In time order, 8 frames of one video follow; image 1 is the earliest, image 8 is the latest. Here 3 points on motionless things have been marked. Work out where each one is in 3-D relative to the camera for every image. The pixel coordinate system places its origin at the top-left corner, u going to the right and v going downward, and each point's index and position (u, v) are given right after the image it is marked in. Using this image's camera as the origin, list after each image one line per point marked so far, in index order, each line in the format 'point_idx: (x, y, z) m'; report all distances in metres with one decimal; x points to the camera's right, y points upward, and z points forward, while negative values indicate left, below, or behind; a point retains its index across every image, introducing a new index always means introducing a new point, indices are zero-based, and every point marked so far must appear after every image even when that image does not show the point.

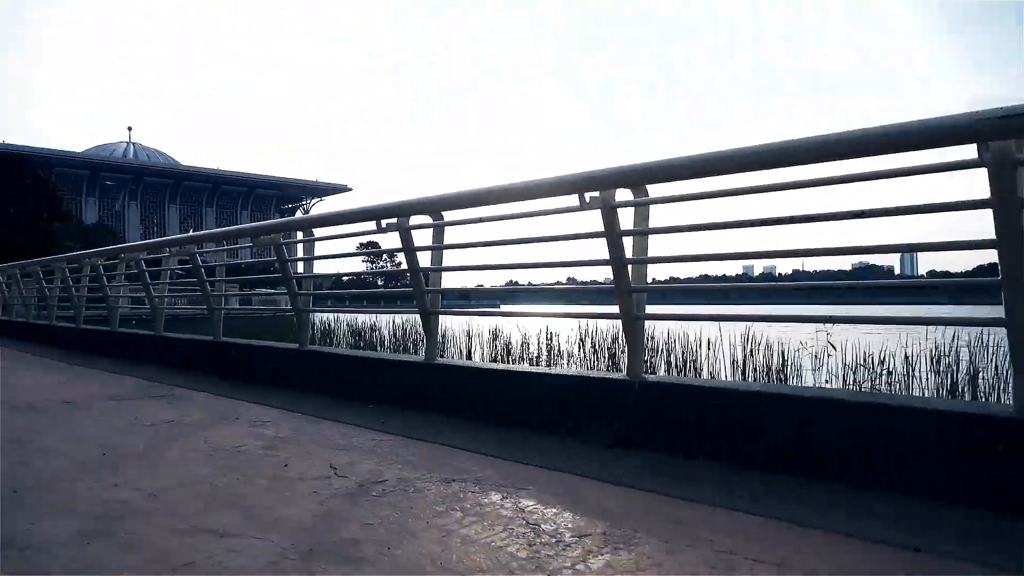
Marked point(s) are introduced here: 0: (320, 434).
0: (-1.3, -1.0, +4.9) m
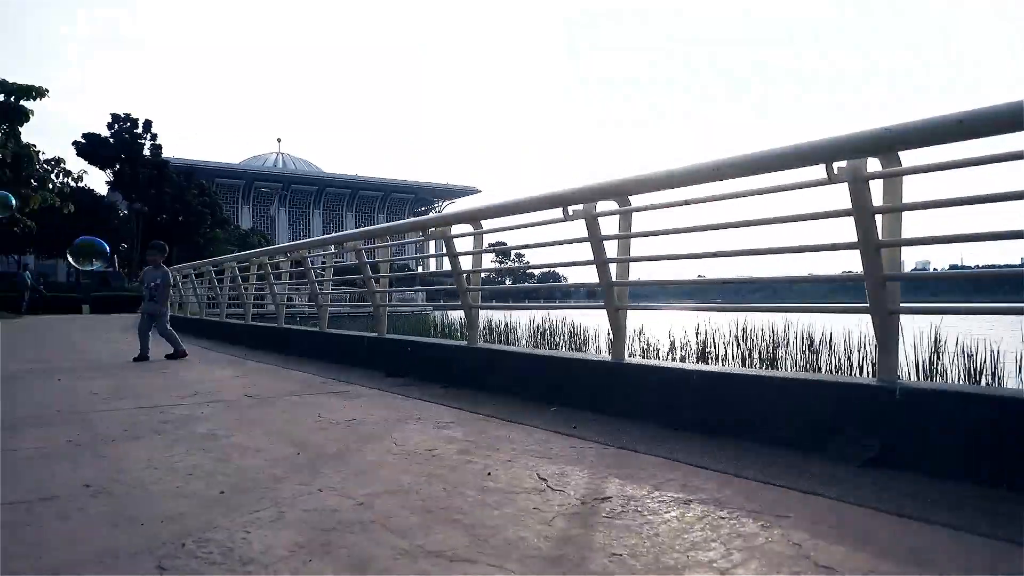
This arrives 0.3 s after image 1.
0: (0.0, -1.0, +4.5) m
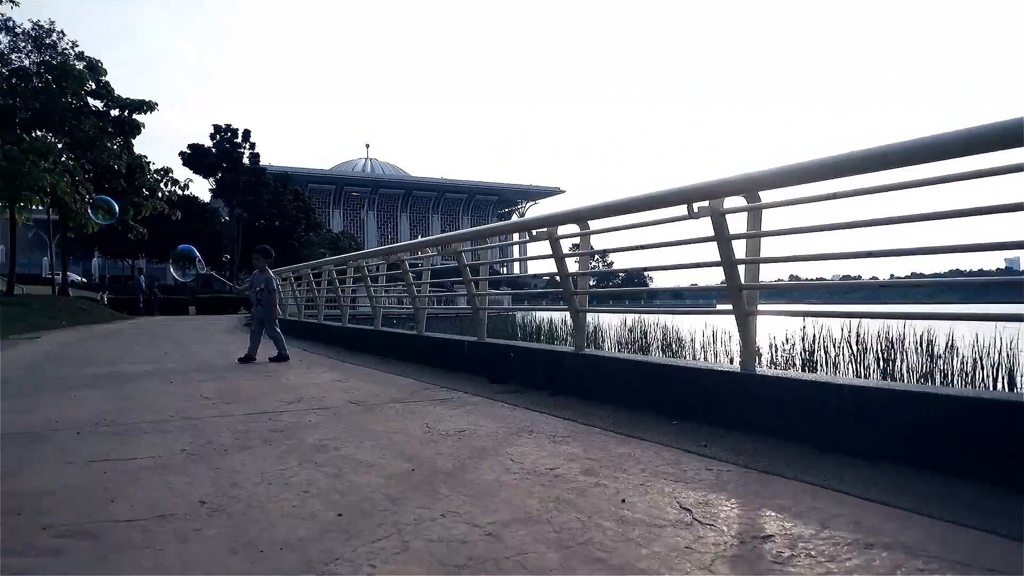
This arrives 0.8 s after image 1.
0: (+0.7, -1.0, +4.1) m
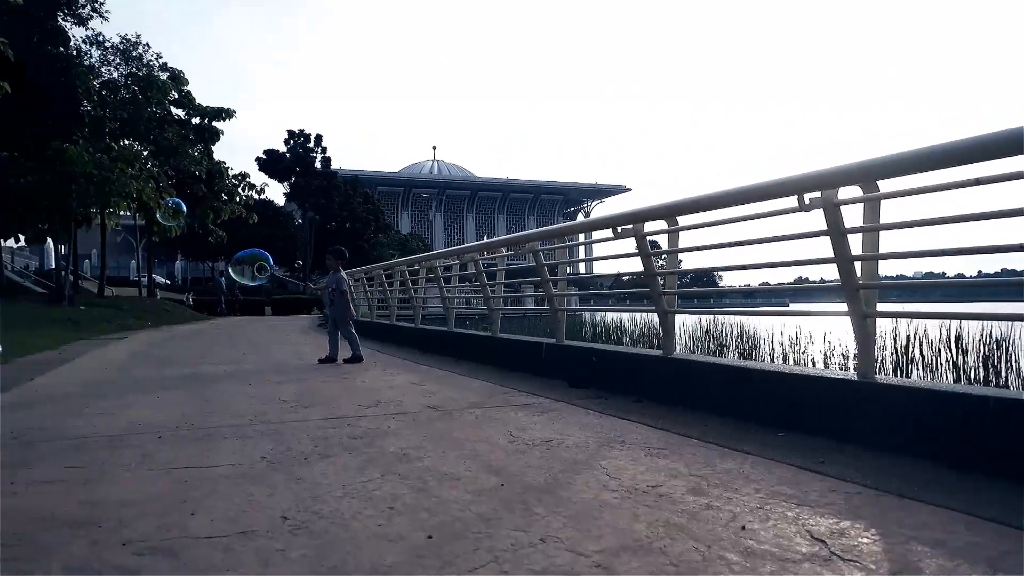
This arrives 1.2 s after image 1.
0: (+1.2, -1.0, +3.7) m
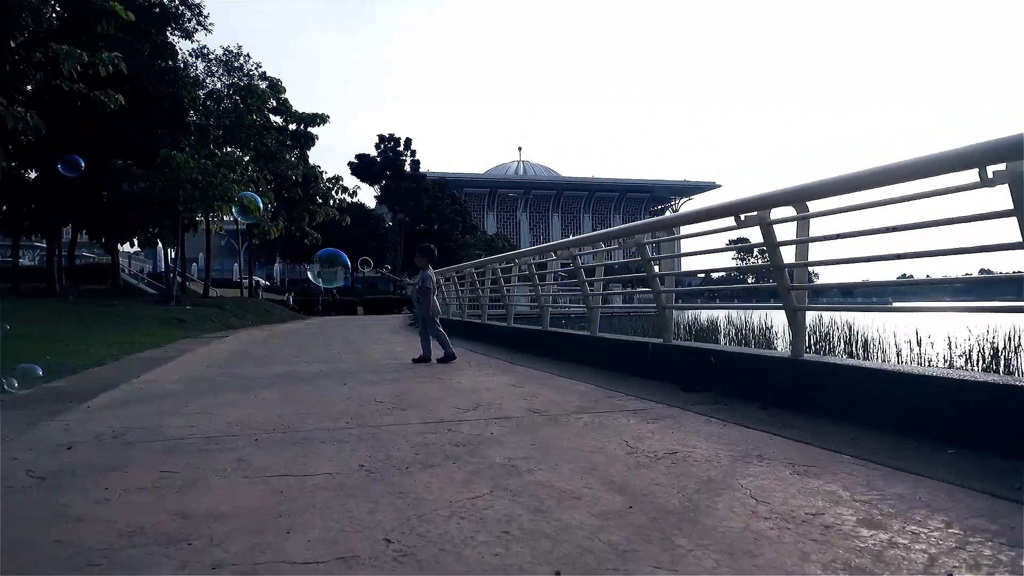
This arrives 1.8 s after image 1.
0: (+1.8, -0.9, +3.1) m
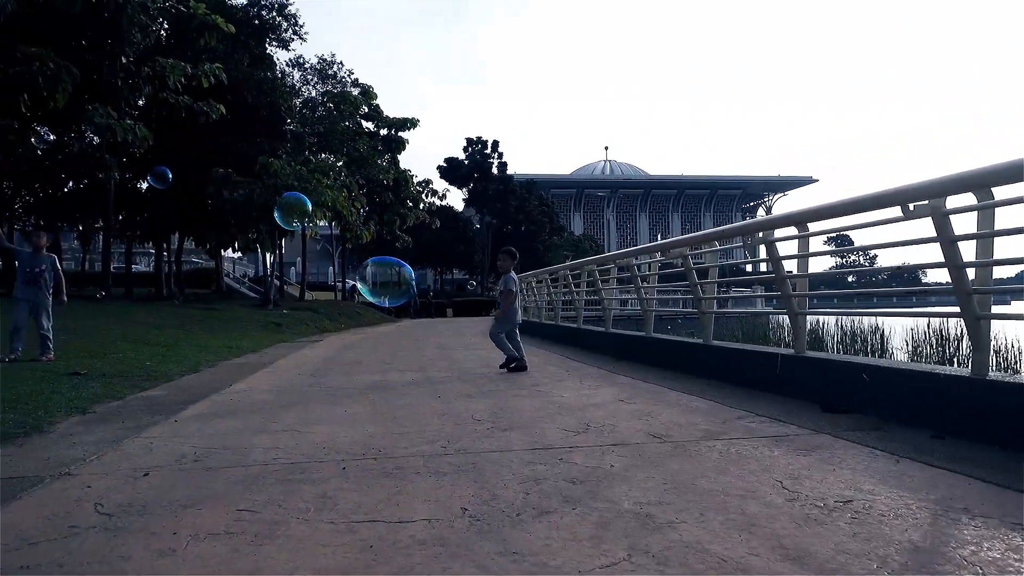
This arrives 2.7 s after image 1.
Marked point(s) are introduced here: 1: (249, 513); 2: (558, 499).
0: (+2.3, -1.0, +2.1) m
1: (-1.2, -1.0, +3.3) m
2: (+0.2, -1.0, +3.4) m
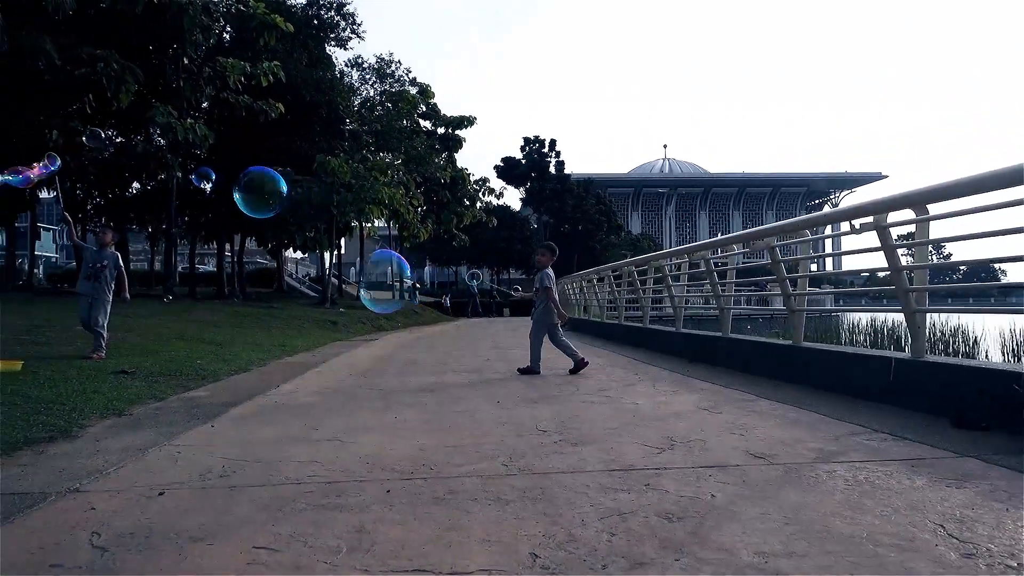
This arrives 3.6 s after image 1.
0: (+2.5, -0.9, +1.2) m
1: (-0.9, -1.0, +2.7) m
2: (+0.5, -1.0, +2.7) m
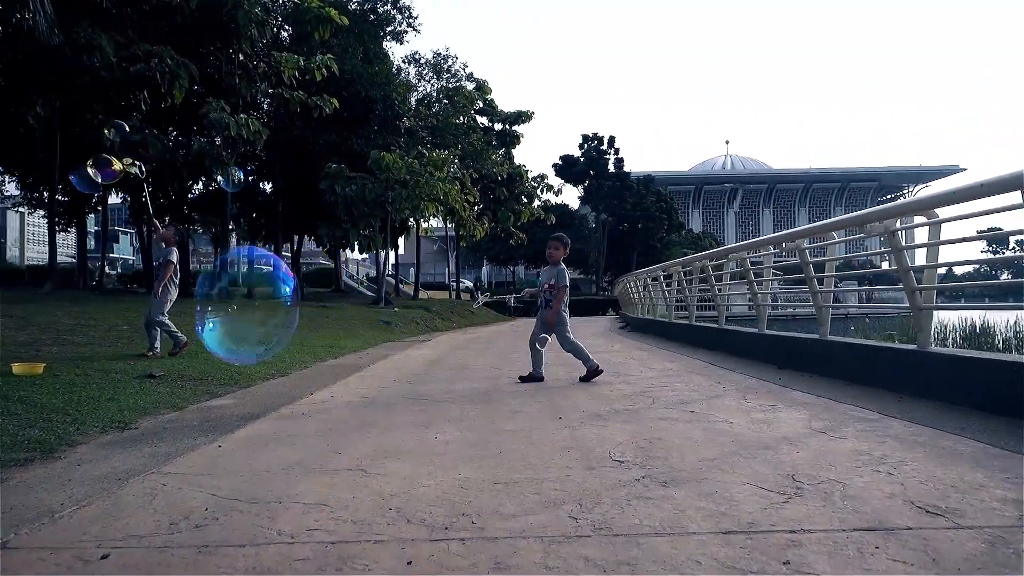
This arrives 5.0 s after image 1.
0: (+2.5, -0.8, -0.1) m
1: (-0.7, -0.9, +1.7) m
2: (+0.7, -0.9, +1.6) m
